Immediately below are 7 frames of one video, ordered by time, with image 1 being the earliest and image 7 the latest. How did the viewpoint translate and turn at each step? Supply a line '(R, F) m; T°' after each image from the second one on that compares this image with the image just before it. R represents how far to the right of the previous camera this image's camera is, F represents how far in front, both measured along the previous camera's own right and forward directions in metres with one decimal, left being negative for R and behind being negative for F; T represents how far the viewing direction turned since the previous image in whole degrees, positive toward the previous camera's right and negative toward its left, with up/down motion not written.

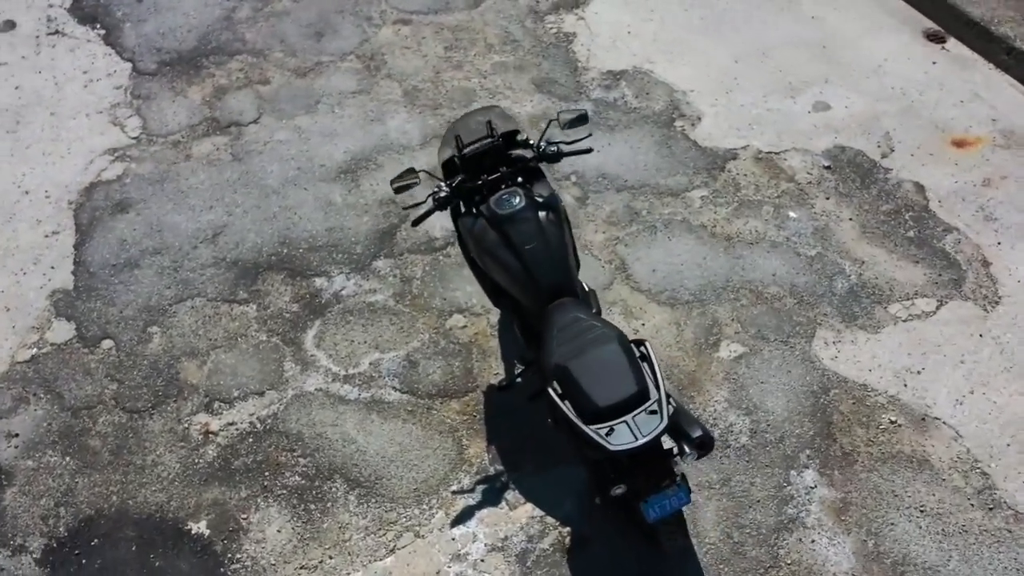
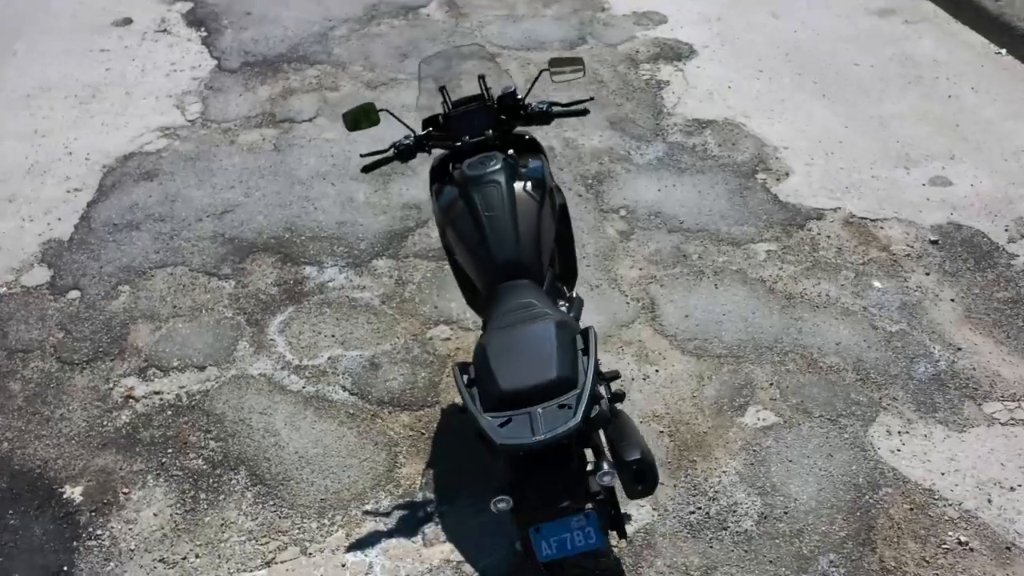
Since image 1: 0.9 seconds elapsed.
(+0.8, +0.8) m; -11°
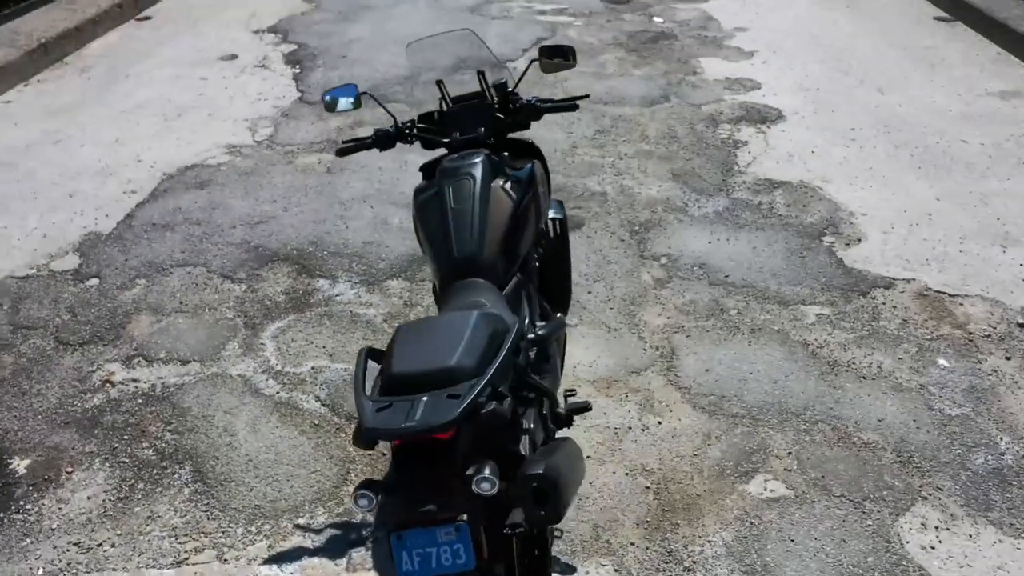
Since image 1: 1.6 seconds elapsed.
(+0.6, +0.4) m; -9°
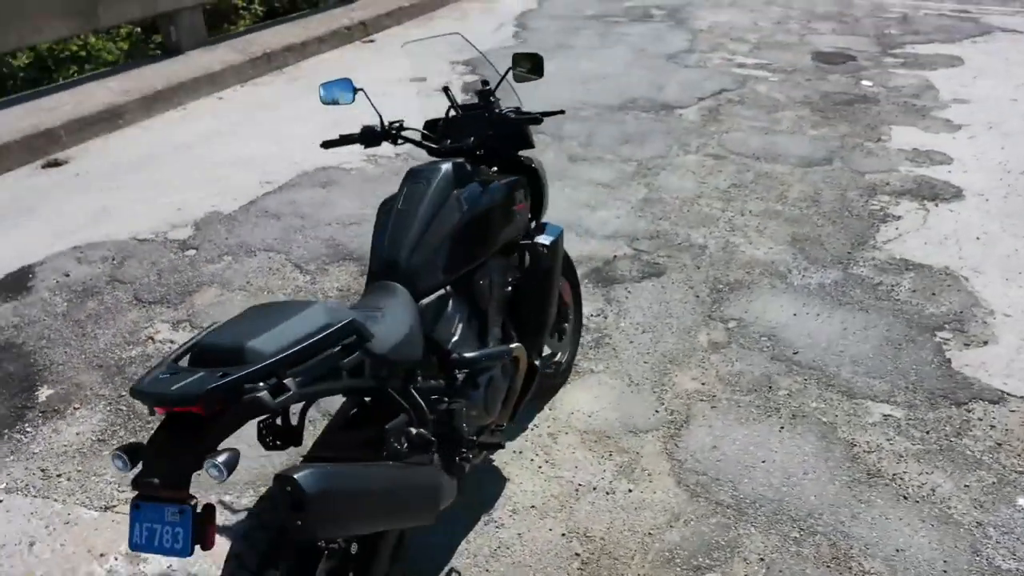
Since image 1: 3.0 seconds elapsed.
(+1.0, +0.3) m; -17°
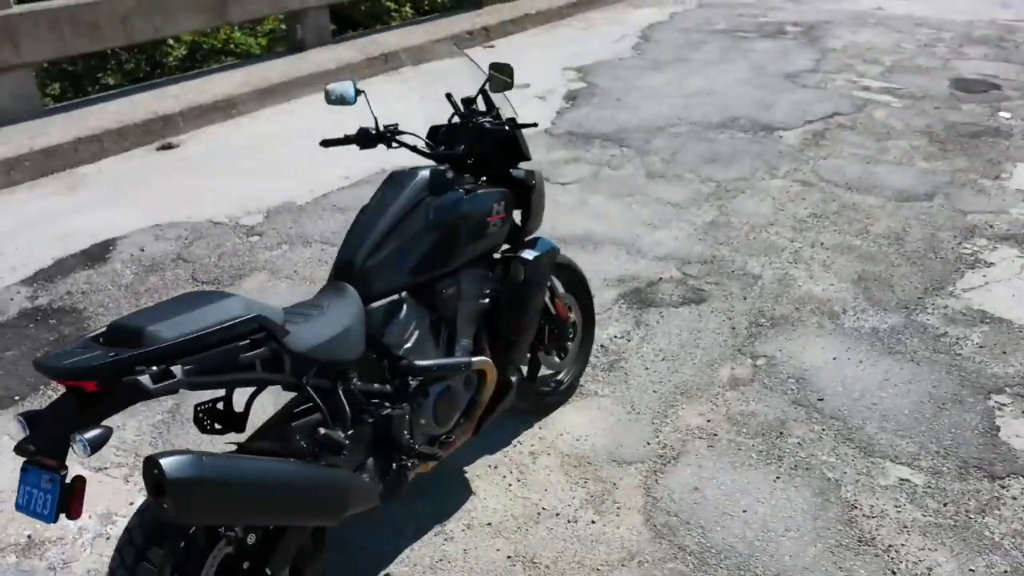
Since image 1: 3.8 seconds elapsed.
(+0.6, +0.1) m; -10°
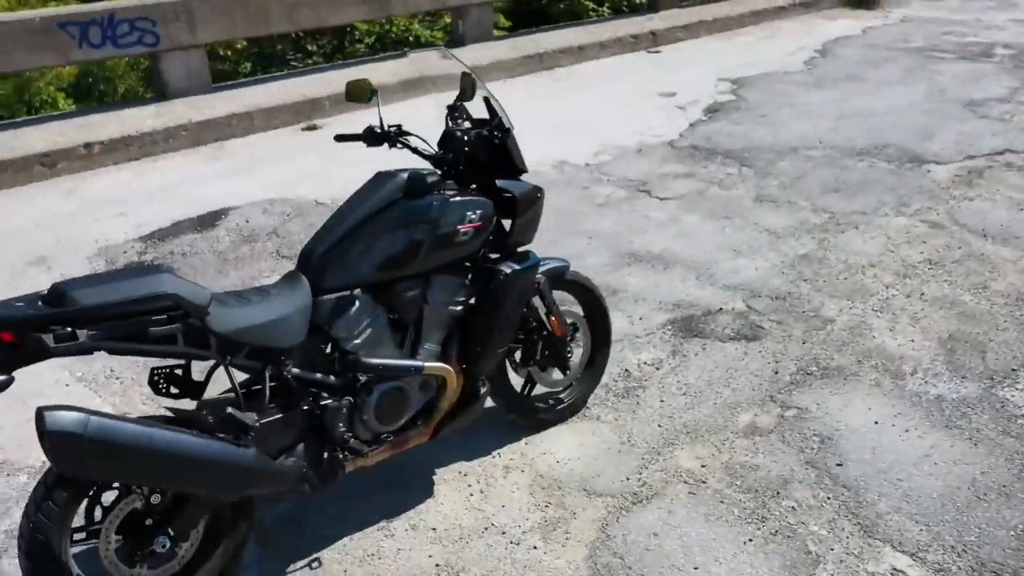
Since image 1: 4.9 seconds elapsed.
(+0.8, +0.1) m; -14°
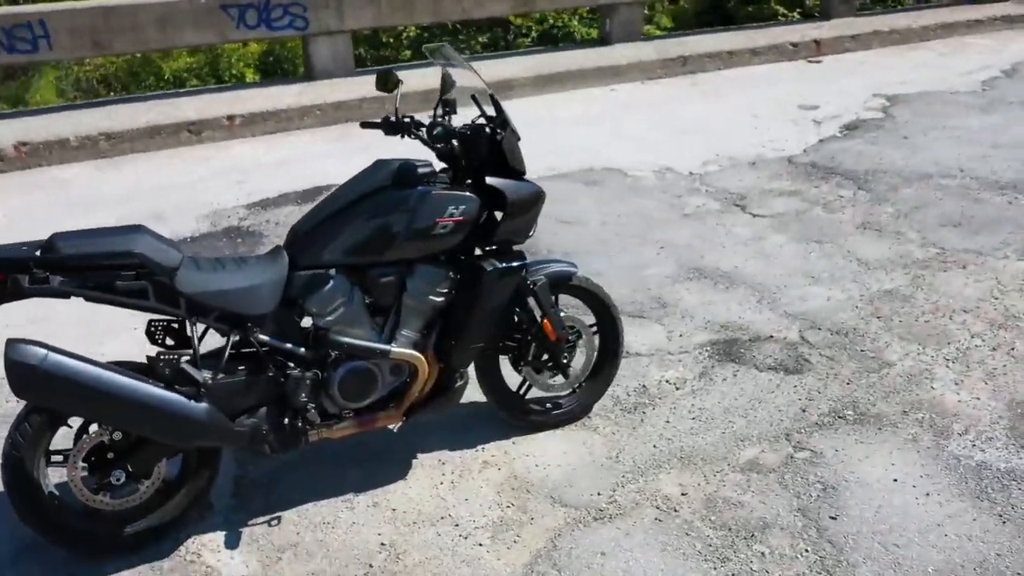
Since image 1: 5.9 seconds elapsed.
(+0.7, +0.1) m; -12°
